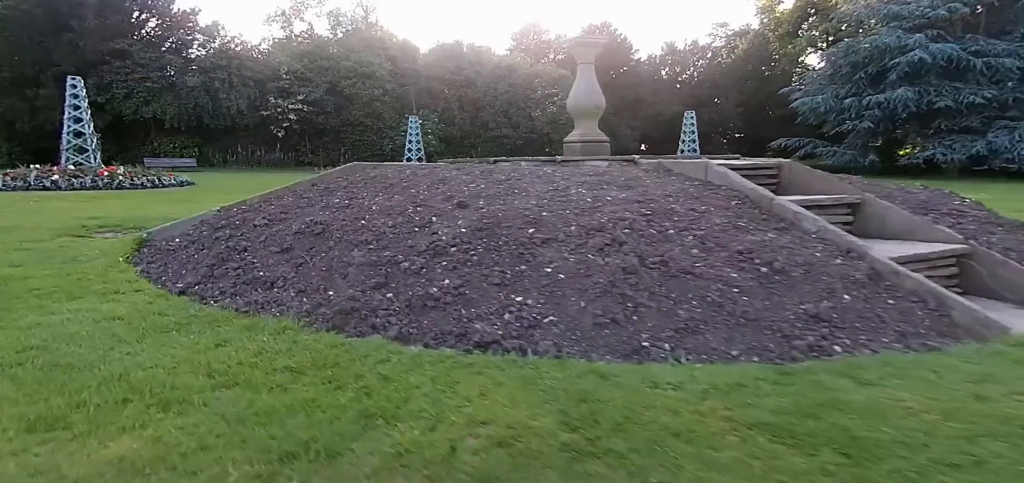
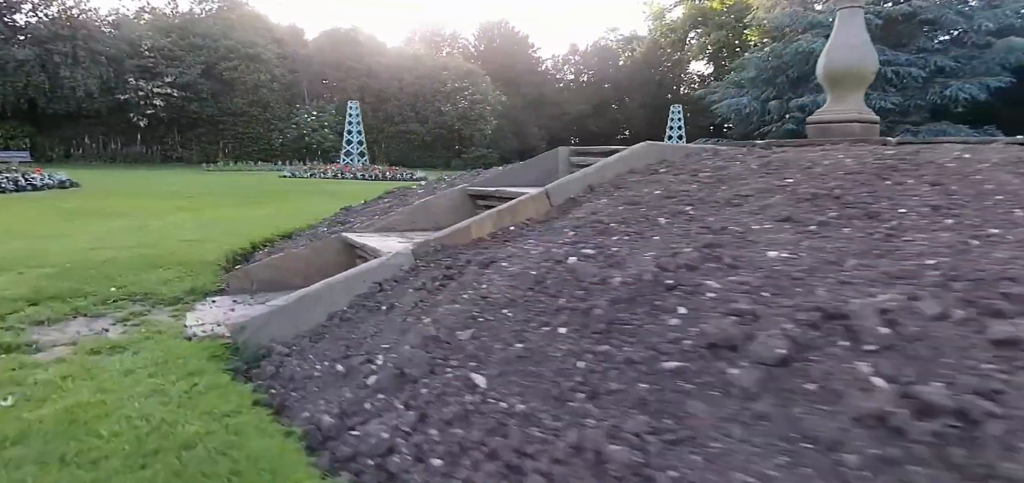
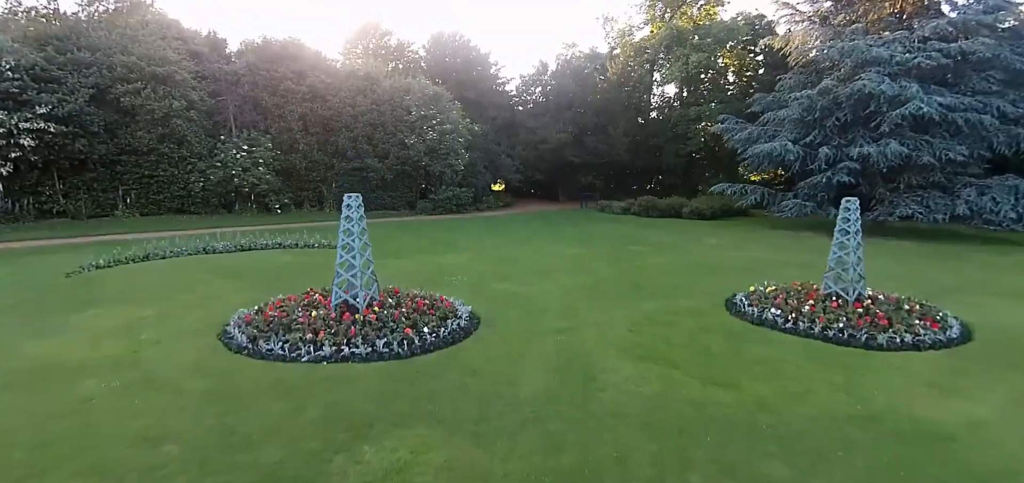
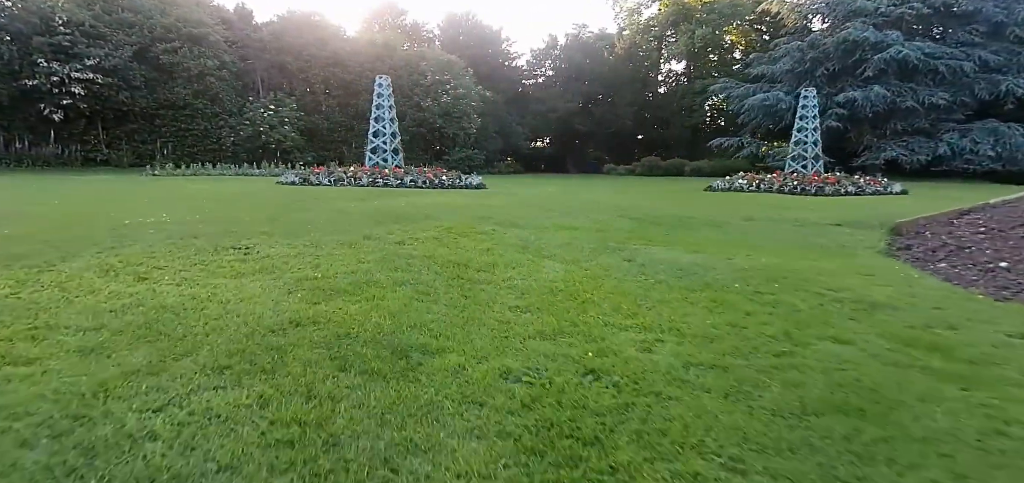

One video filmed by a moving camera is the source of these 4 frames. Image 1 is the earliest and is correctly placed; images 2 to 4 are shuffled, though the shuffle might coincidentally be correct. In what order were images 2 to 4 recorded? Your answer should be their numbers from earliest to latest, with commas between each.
2, 4, 3
